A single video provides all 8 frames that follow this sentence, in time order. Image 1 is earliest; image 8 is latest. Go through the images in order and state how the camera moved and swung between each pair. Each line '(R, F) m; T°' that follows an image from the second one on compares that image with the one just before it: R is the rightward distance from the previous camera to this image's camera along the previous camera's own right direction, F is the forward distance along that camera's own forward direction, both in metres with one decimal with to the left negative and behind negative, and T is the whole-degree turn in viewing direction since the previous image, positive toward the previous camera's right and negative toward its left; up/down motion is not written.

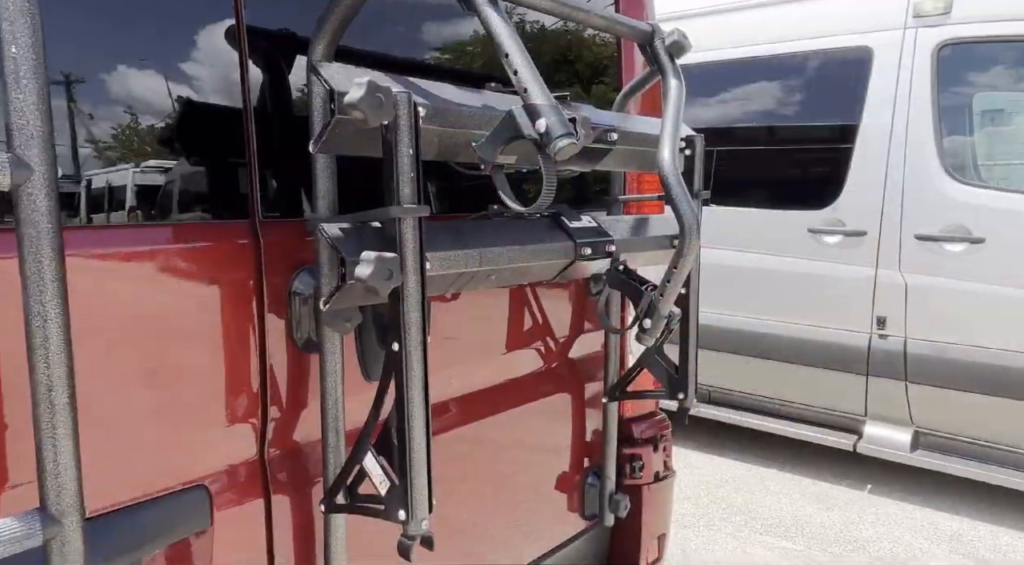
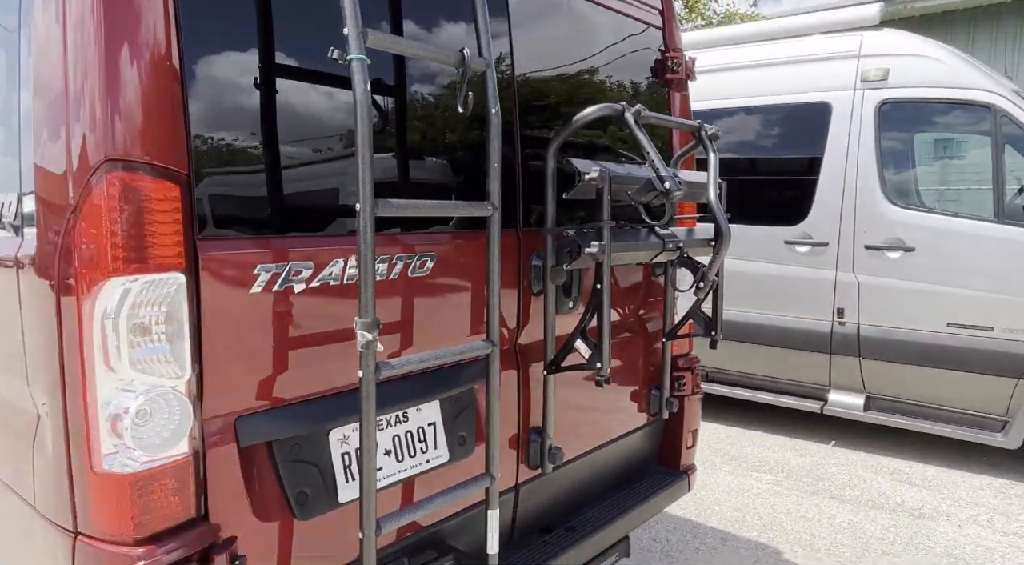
(-0.5, -1.1) m; +2°
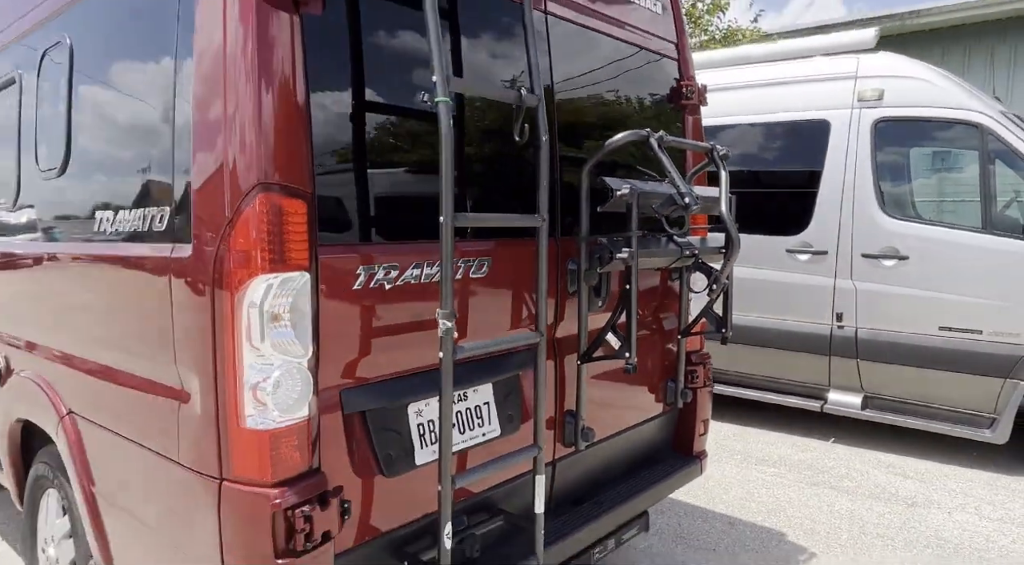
(-0.1, -0.3) m; 0°
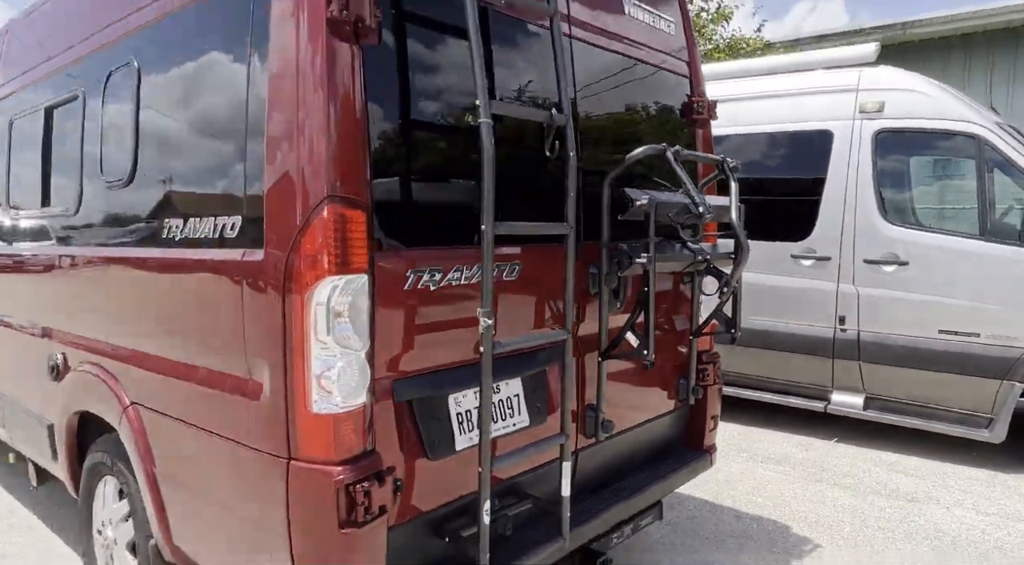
(-0.1, -0.2) m; 0°
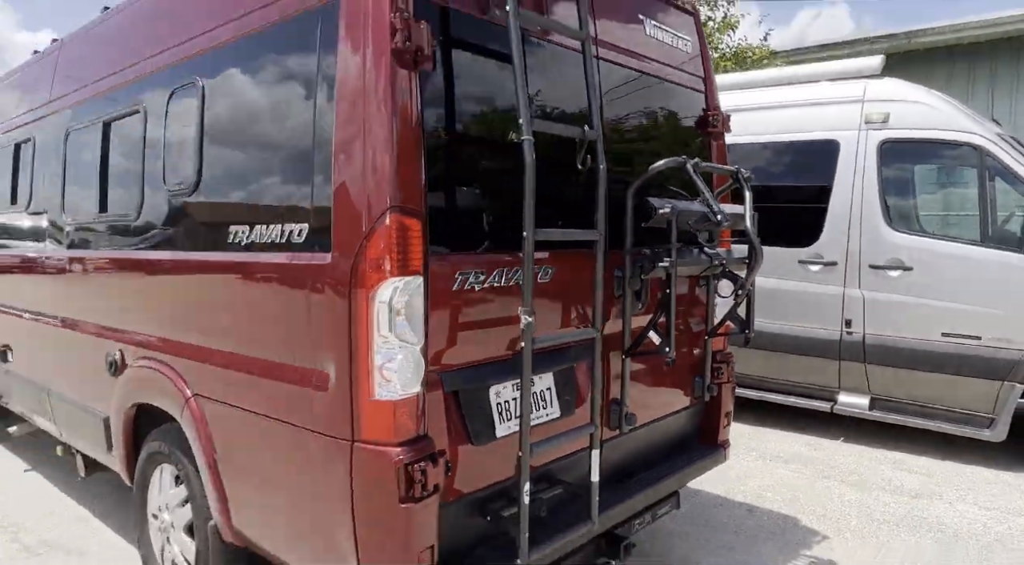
(-0.1, -0.2) m; 0°
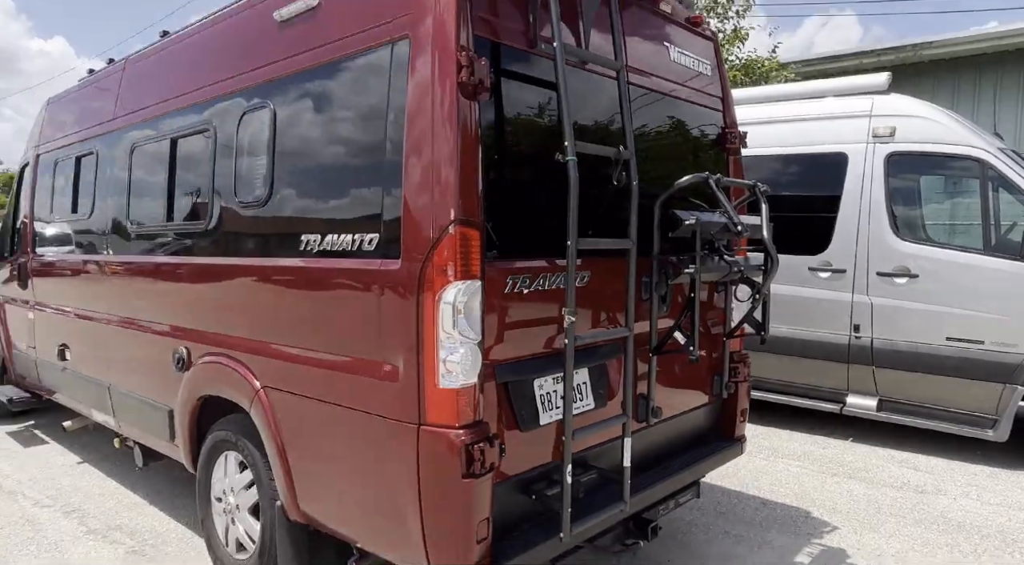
(-0.1, -0.3) m; -1°
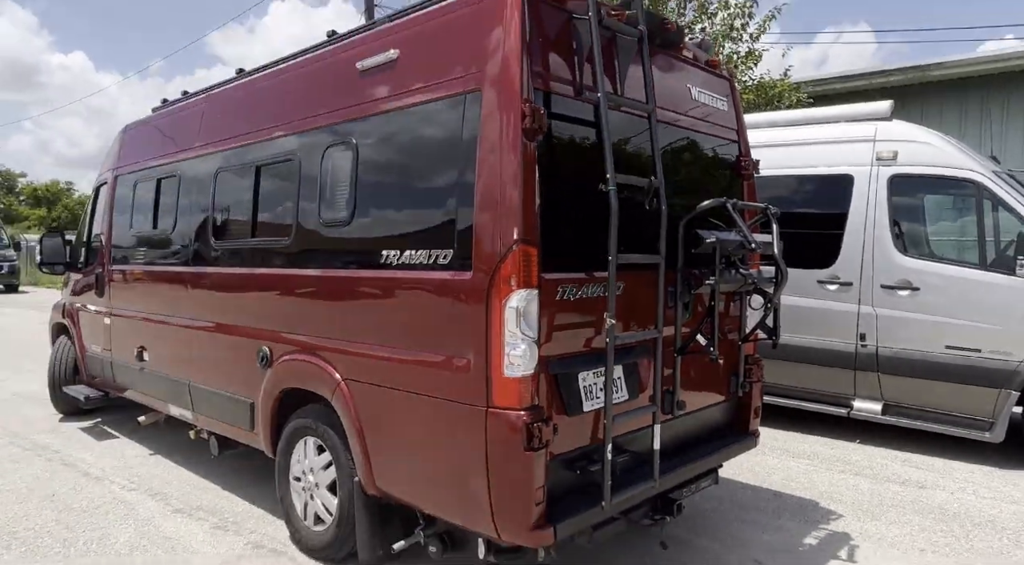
(-0.2, -0.5) m; -1°
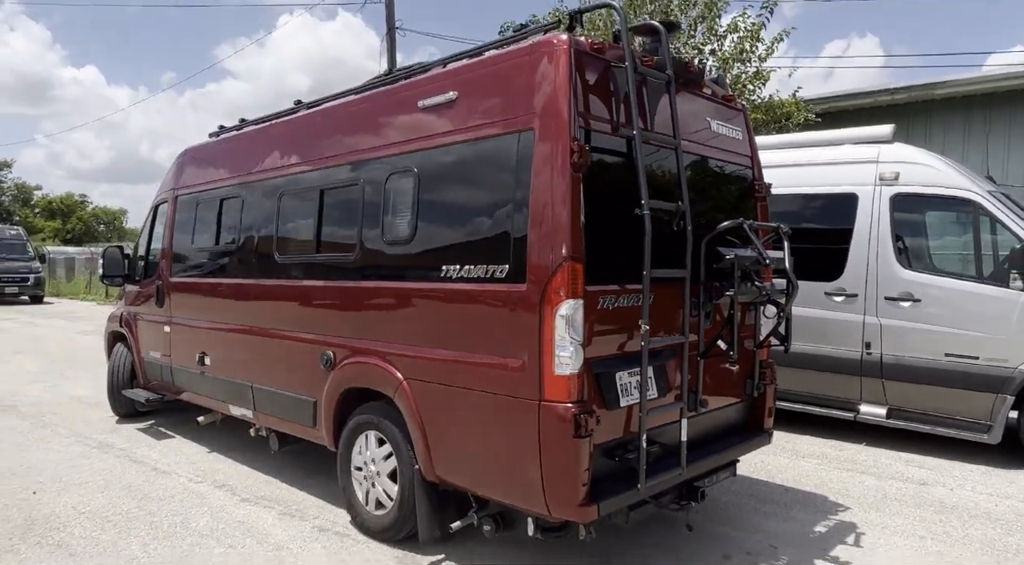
(-0.2, -0.5) m; -1°
